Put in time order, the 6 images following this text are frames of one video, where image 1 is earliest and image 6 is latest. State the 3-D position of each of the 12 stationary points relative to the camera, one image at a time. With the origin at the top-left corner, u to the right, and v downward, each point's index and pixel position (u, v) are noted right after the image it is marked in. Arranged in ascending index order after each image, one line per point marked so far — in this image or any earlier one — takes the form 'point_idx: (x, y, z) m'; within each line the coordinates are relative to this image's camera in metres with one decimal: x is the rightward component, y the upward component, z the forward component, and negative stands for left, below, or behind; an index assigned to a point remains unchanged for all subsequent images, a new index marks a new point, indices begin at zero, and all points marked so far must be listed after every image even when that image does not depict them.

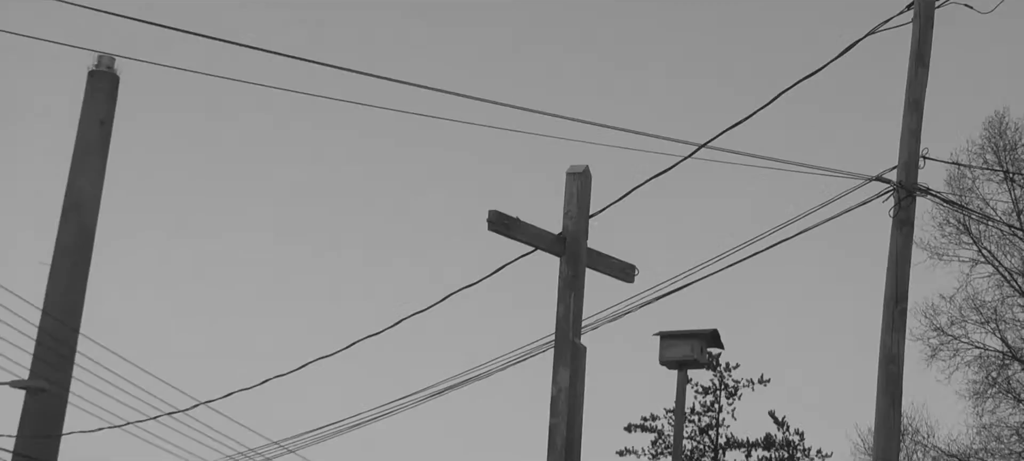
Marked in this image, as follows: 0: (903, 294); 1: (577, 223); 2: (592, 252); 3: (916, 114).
0: (+3.3, -0.5, +12.3) m
1: (+0.6, +0.1, +12.7) m
2: (+0.7, -0.2, +12.7) m
3: (+3.4, +1.0, +12.4) m
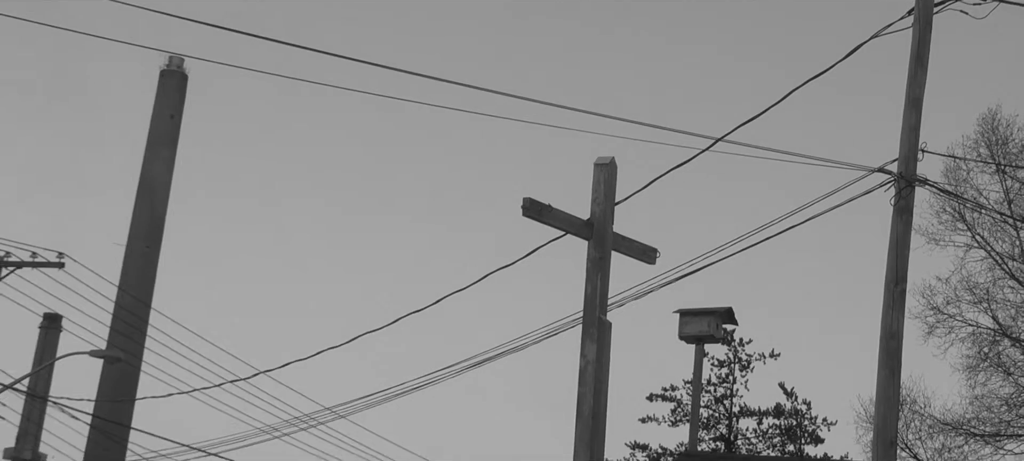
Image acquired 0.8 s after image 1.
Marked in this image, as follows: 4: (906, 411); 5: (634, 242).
0: (+3.6, -0.4, +13.5) m
1: (+0.9, +0.2, +13.8) m
2: (+1.0, 0.0, +13.9) m
3: (+3.7, +1.1, +13.5) m
4: (+4.8, -2.1, +17.8) m
5: (+1.2, -0.1, +13.9) m
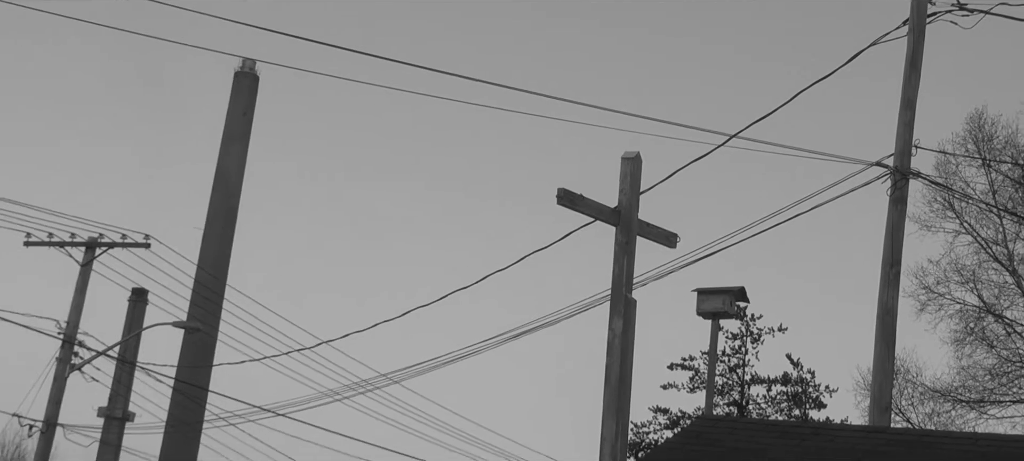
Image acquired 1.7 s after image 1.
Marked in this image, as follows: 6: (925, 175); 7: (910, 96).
0: (+4.0, -0.3, +15.0) m
1: (+1.2, +0.3, +15.4) m
2: (+1.4, +0.1, +15.5) m
3: (+4.1, +1.2, +15.1) m
4: (+5.2, -2.0, +19.4) m
5: (+1.5, 0.0, +15.5) m
6: (+4.3, +0.6, +15.1) m
7: (+4.1, +1.4, +15.1) m
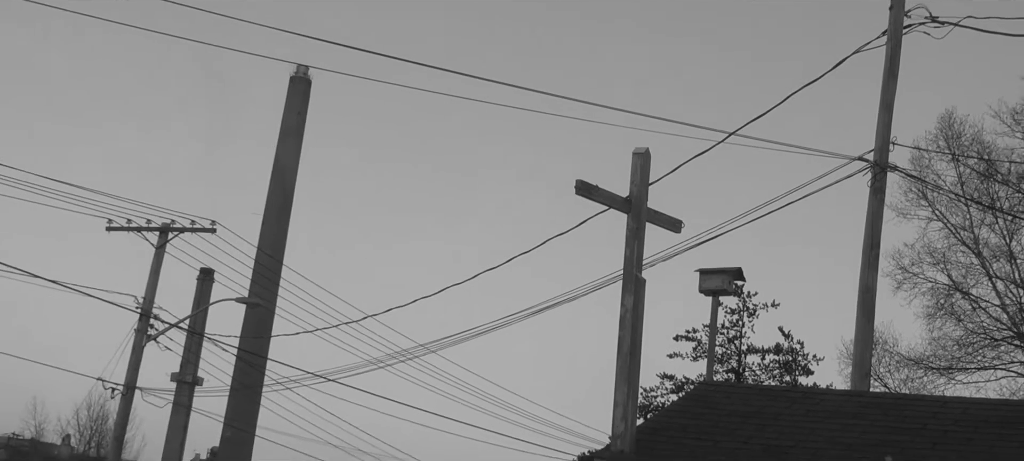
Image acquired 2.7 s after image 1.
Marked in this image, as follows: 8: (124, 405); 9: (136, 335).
0: (+4.2, -0.1, +17.0) m
1: (+1.5, +0.5, +17.4) m
2: (+1.6, +0.2, +17.4) m
3: (+4.4, +1.4, +17.0) m
4: (+5.4, -1.8, +21.3) m
5: (+1.8, +0.2, +17.5) m
6: (+4.5, +0.7, +17.0) m
7: (+4.4, +1.5, +17.0) m
8: (-4.3, -1.9, +16.3) m
9: (-4.2, -1.2, +16.4) m
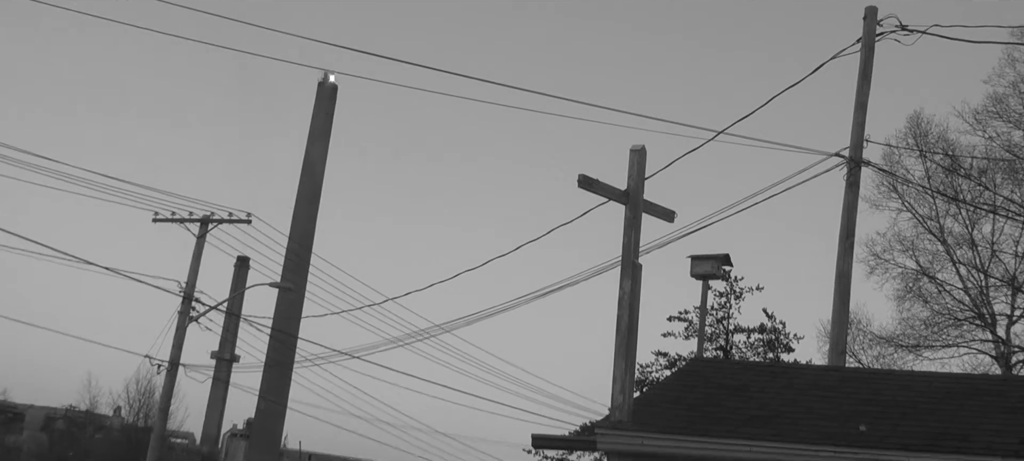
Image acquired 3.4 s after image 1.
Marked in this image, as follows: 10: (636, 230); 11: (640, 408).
0: (+4.3, 0.0, +18.7) m
1: (+1.6, +0.6, +19.0) m
2: (+1.7, +0.4, +19.1) m
3: (+4.5, +1.5, +18.7) m
4: (+5.5, -1.7, +23.0) m
5: (+1.9, +0.3, +19.1) m
6: (+4.6, +0.8, +18.7) m
7: (+4.5, +1.7, +18.7) m
8: (-4.2, -1.8, +17.9) m
9: (-4.1, -1.1, +18.0) m
10: (+1.6, 0.0, +18.8) m
11: (+1.6, -2.3, +18.7) m
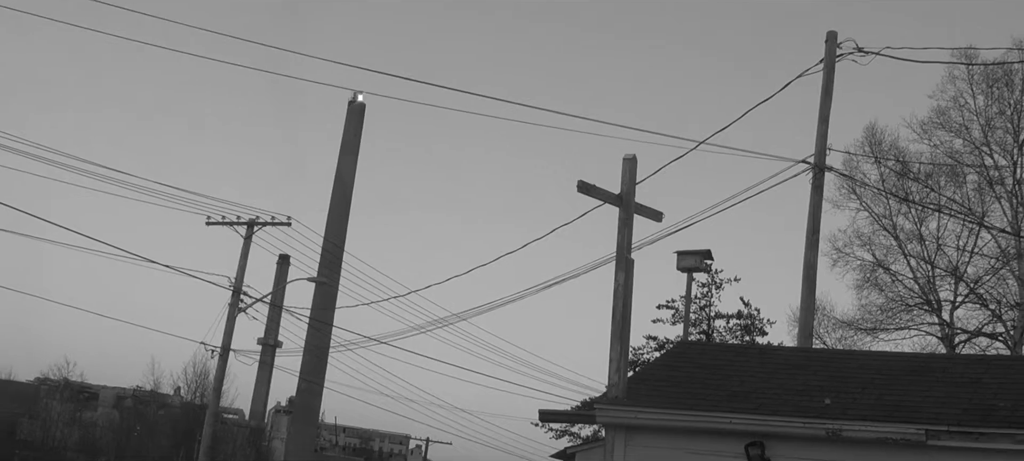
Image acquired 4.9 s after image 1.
0: (+4.4, 0.0, +21.3) m
1: (+1.7, +0.6, +21.6) m
2: (+1.8, +0.4, +21.7) m
3: (+4.6, +1.5, +21.3) m
4: (+5.6, -1.6, +25.7) m
5: (+2.0, +0.3, +21.7) m
6: (+4.7, +0.9, +21.3) m
7: (+4.6, +1.7, +21.3) m
8: (-4.1, -1.9, +20.5) m
9: (-4.0, -1.1, +20.6) m
10: (+1.7, 0.0, +21.5) m
11: (+1.8, -2.3, +21.3) m
